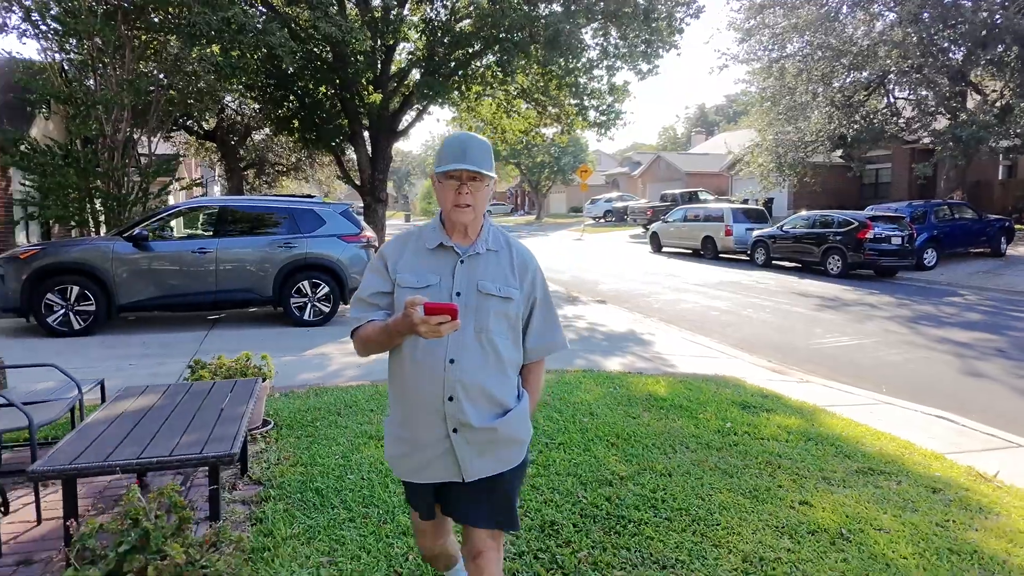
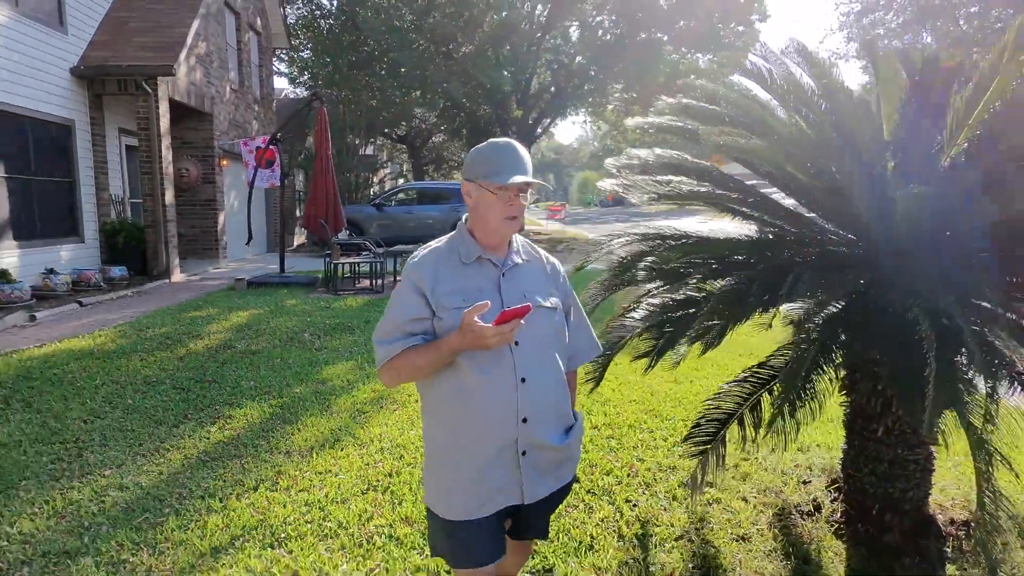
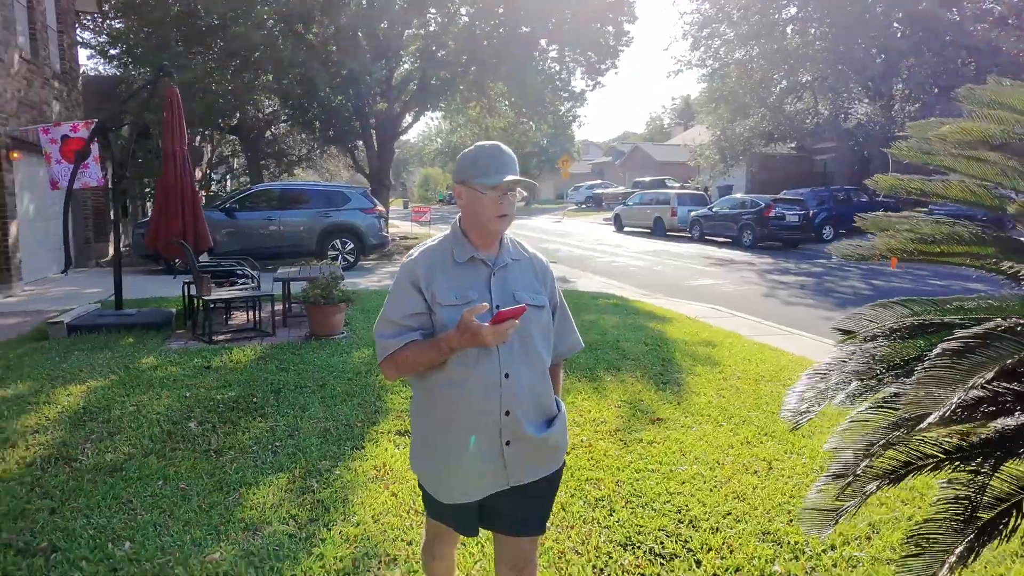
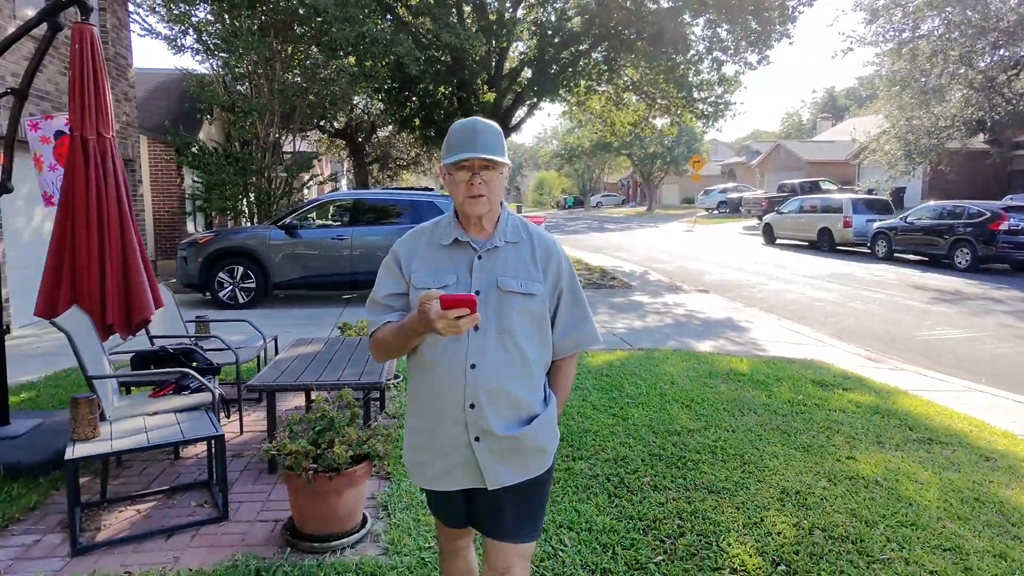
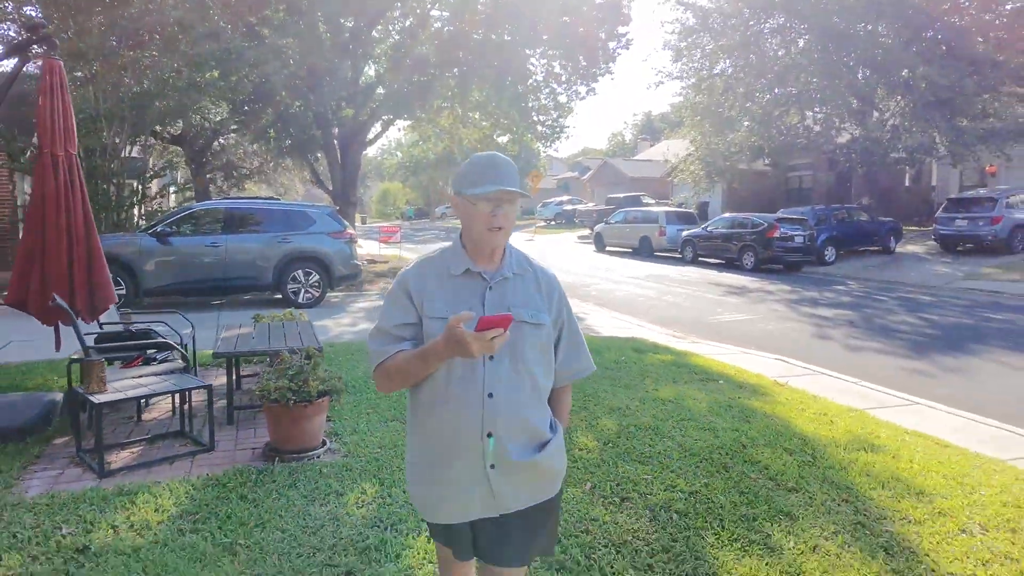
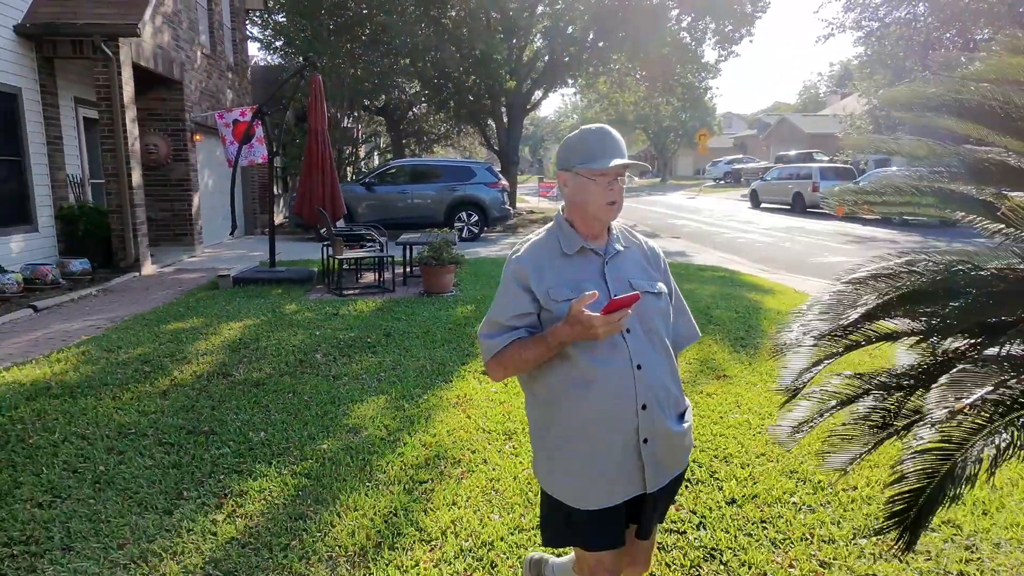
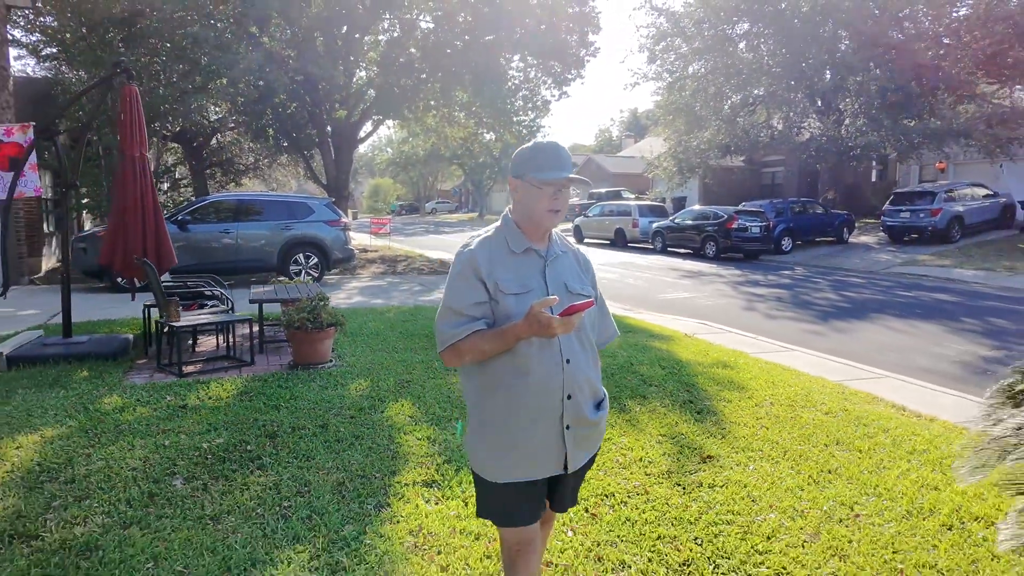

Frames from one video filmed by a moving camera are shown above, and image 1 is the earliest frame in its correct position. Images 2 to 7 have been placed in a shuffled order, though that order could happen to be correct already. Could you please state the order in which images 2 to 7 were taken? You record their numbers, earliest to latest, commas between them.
4, 5, 7, 3, 6, 2
